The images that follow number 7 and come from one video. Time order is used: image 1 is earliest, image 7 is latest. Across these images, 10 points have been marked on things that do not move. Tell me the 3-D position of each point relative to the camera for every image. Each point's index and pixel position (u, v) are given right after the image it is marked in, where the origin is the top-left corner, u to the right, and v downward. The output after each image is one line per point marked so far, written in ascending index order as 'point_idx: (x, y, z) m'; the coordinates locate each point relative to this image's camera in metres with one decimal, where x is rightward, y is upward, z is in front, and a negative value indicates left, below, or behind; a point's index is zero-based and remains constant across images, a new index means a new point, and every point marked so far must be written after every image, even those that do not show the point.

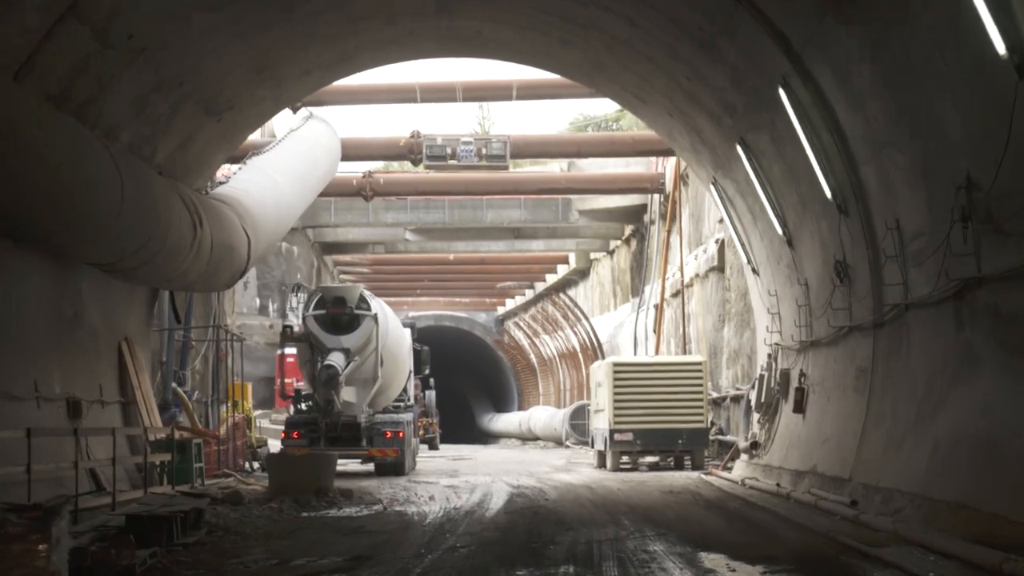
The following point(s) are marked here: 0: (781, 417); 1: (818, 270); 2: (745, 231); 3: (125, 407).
0: (+2.2, -1.0, +18.0) m
1: (+2.2, +0.1, +15.7) m
2: (+2.0, +0.5, +19.8) m
3: (-3.4, -1.0, +19.5) m
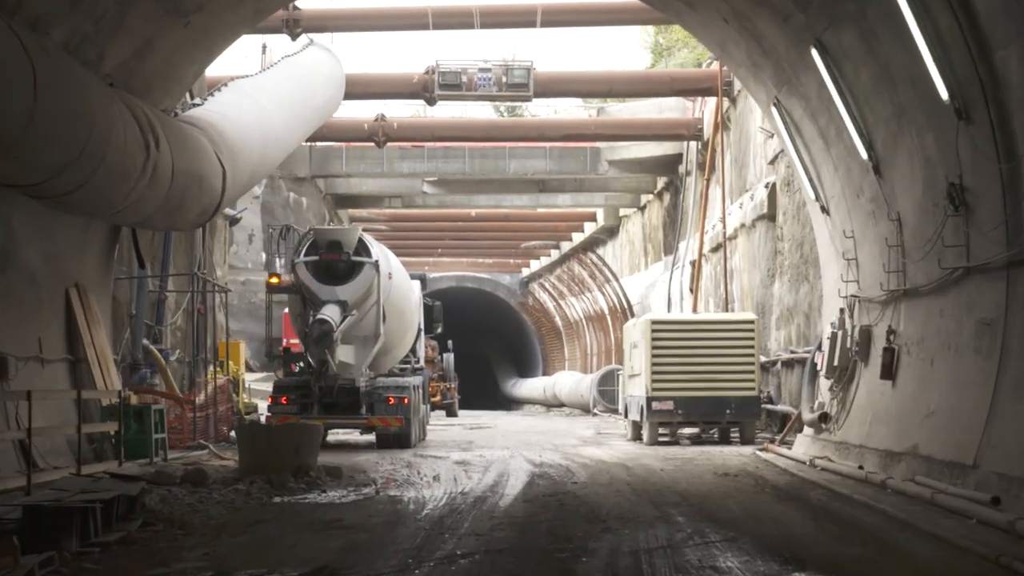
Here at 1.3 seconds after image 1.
0: (+2.3, -0.6, +14.9) m
1: (+2.3, +0.5, +12.5) m
2: (+2.2, +0.9, +16.6) m
3: (-3.2, -0.6, +16.4) m
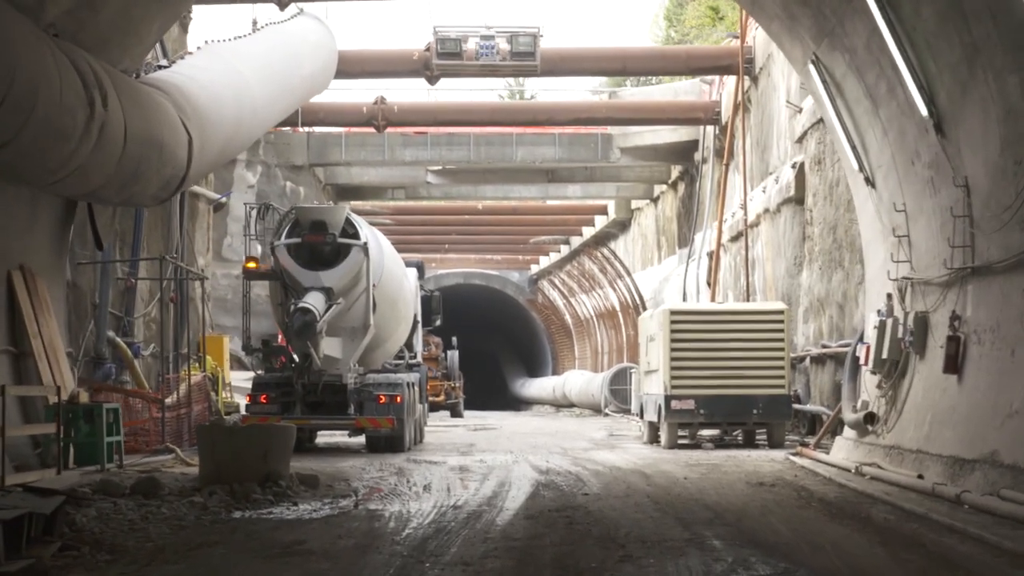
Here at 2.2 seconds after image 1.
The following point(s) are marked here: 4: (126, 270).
0: (+2.3, -0.5, +12.9) m
1: (+2.3, +0.6, +10.6) m
2: (+2.2, +1.1, +14.6) m
3: (-3.2, -0.5, +14.5) m
4: (-3.4, +0.2, +19.5) m
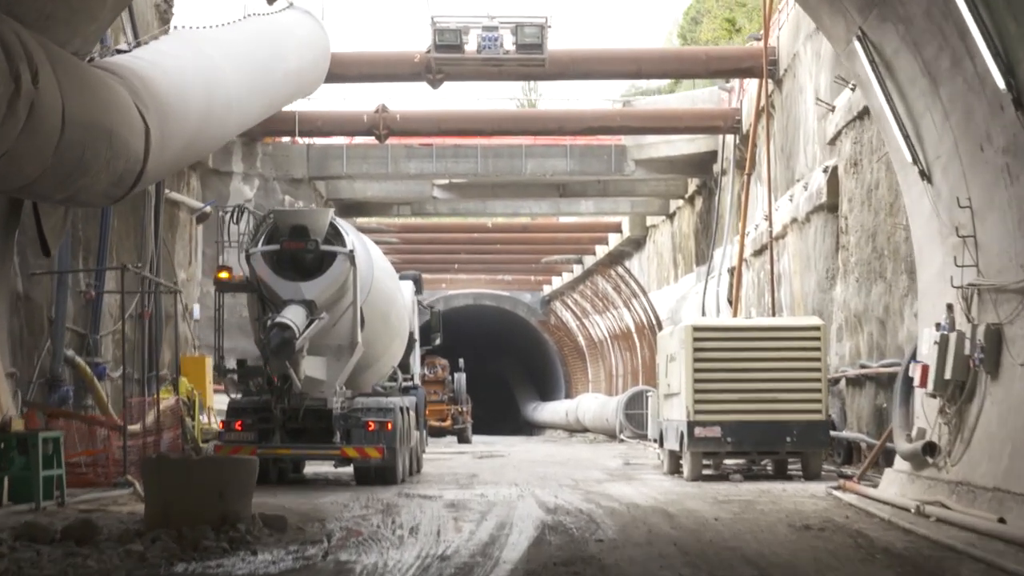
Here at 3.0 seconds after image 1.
0: (+2.3, -0.6, +11.0) m
1: (+2.3, +0.6, +8.7) m
2: (+2.2, +1.0, +12.7) m
3: (-3.2, -0.5, +12.6) m
4: (-3.3, 0.0, +17.6) m
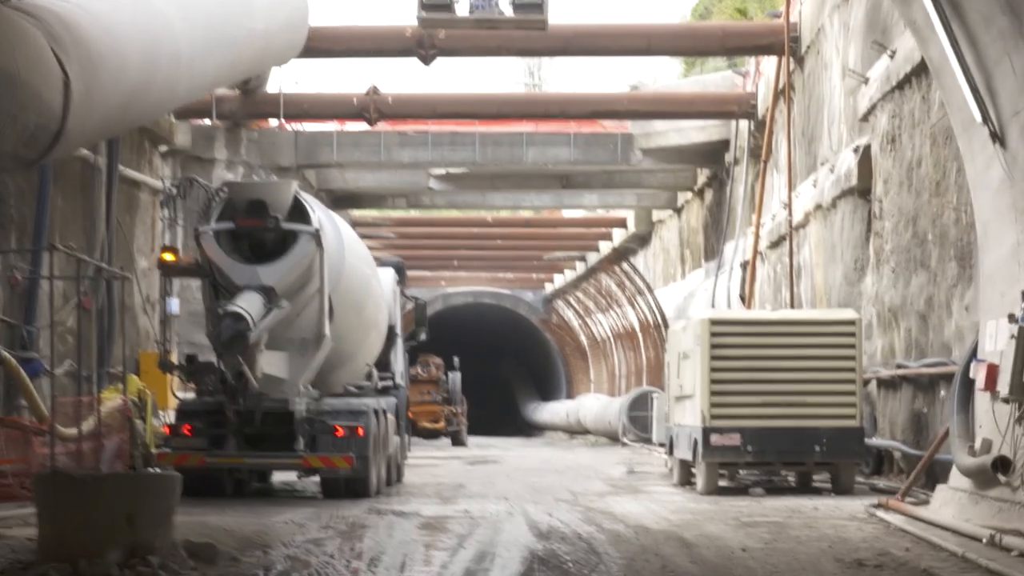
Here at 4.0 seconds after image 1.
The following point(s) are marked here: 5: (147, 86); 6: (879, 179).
0: (+2.3, -0.5, +8.9) m
1: (+2.2, +0.7, +6.6) m
2: (+2.2, +1.1, +10.6) m
3: (-3.2, -0.4, +10.5) m
4: (-3.4, +0.2, +15.5) m
5: (-2.2, +1.2, +12.9) m
6: (+2.9, +0.9, +17.9) m
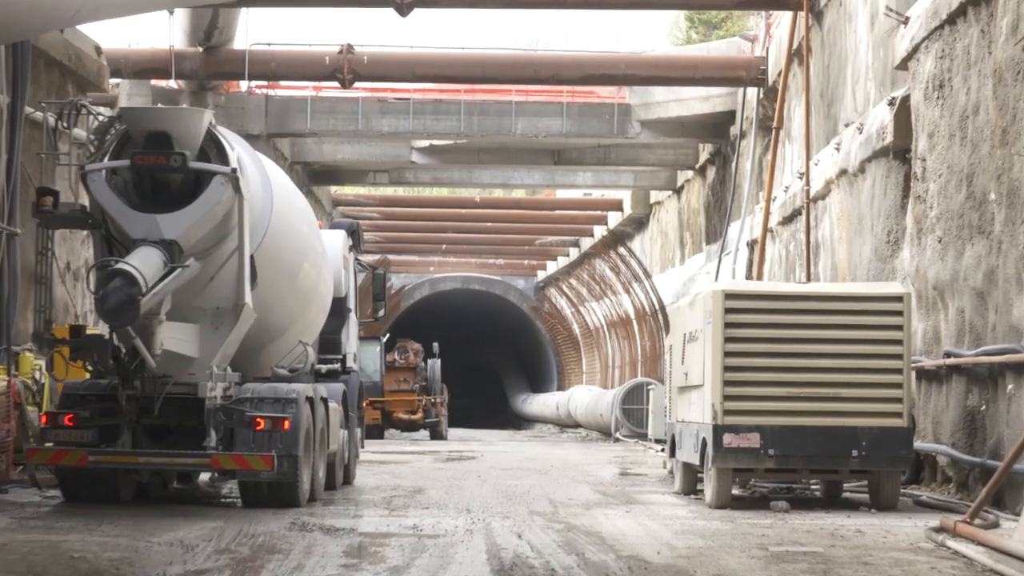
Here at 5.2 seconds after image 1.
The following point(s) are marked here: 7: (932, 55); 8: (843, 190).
0: (+2.1, -0.3, +6.1) m
1: (+2.1, +0.8, +3.8) m
2: (+2.0, +1.2, +7.8) m
3: (-3.4, -0.2, +7.7) m
4: (-3.5, +0.4, +12.8) m
5: (-2.3, +1.4, +10.1) m
6: (+2.7, +1.1, +15.1) m
7: (+2.7, +1.6, +14.8) m
8: (+2.8, +0.9, +19.4) m
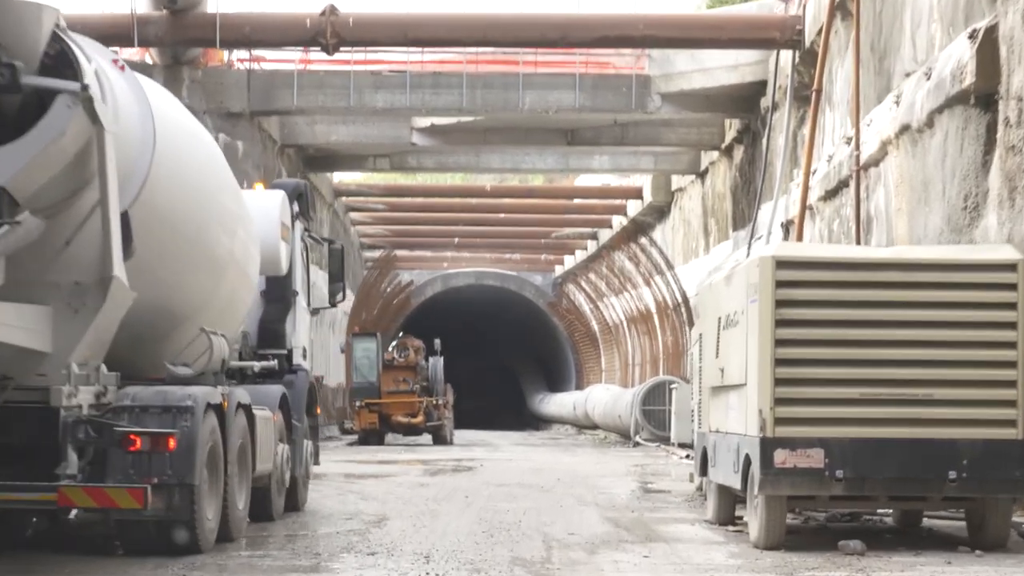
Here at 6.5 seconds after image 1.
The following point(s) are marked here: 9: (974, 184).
0: (+1.9, -0.2, +3.0) m
1: (+1.9, +0.9, +0.7) m
2: (+1.9, +1.4, +4.7) m
3: (-3.5, -0.1, +4.7) m
4: (-3.6, +0.5, +9.7) m
5: (-2.4, +1.5, +7.0) m
6: (+2.7, +1.2, +12.0) m
7: (+2.7, +1.7, +11.7) m
8: (+2.8, +1.0, +16.3) m
9: (+2.7, +0.7, +13.7) m
